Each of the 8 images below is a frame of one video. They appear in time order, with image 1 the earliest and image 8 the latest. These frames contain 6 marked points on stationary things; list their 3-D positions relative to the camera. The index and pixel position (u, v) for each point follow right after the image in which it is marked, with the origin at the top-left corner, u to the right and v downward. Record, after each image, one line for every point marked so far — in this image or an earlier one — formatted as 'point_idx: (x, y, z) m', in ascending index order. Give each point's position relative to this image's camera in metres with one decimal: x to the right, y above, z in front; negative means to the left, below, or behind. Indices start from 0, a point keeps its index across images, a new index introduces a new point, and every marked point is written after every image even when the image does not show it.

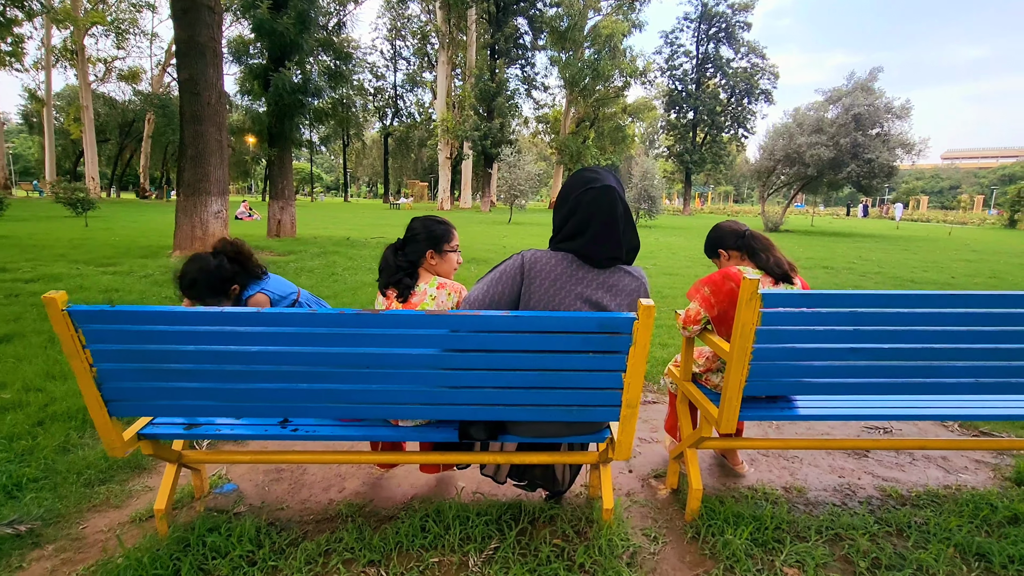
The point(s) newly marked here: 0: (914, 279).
0: (+7.9, +0.2, +10.2) m
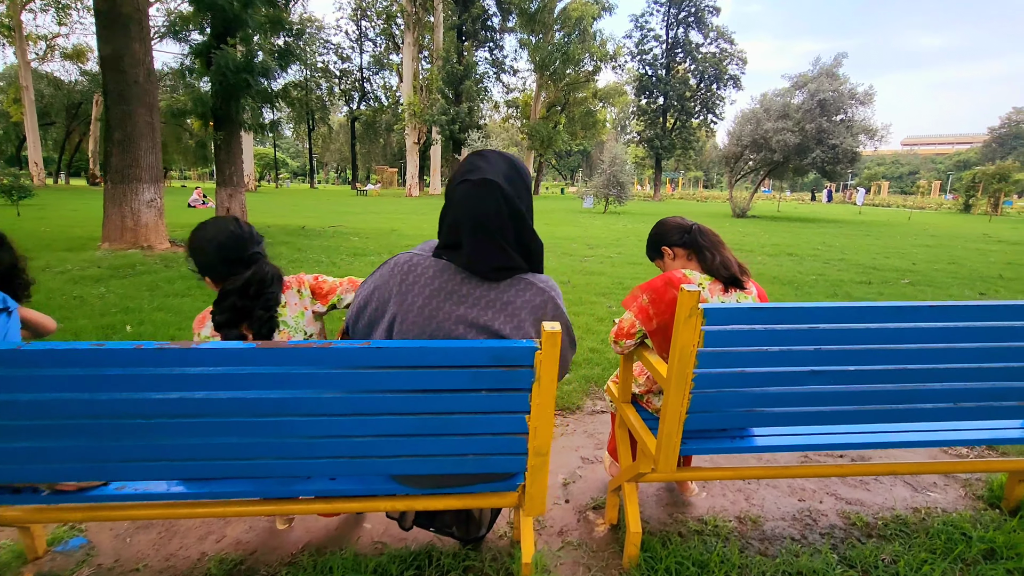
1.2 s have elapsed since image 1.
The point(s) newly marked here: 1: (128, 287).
0: (+7.1, +0.4, +10.2) m
1: (-4.7, 0.0, +6.3) m
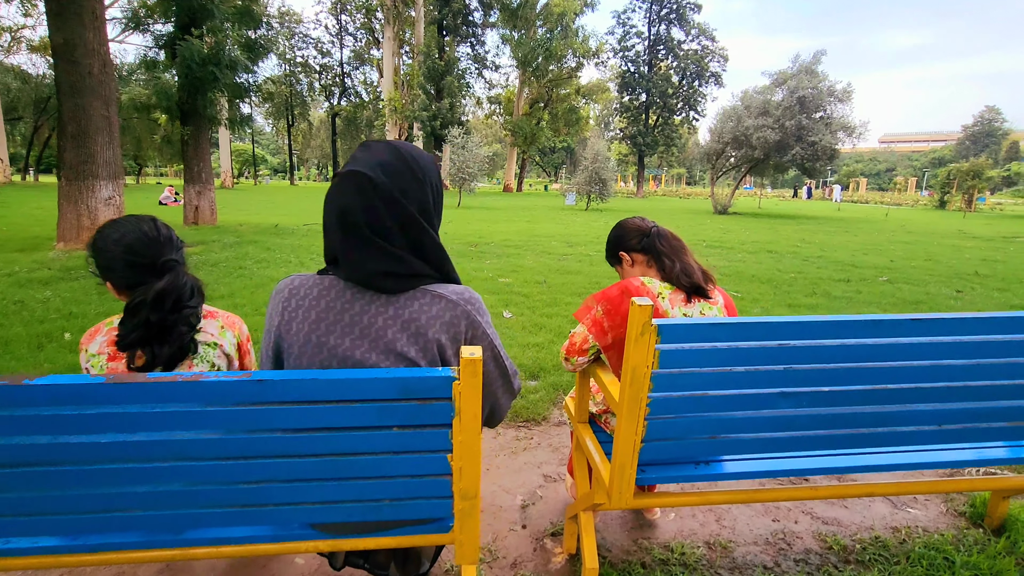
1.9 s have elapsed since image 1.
0: (+6.7, +0.5, +10.2) m
1: (-5.0, 0.0, +6.0) m
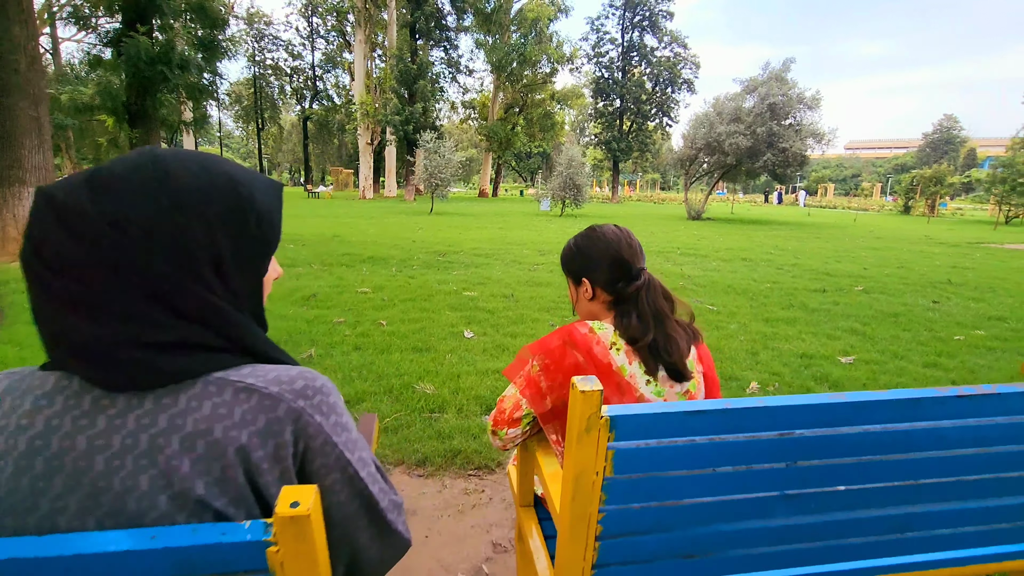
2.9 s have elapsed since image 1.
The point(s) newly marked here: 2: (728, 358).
0: (+6.1, +0.3, +10.0) m
1: (-5.4, -0.2, +5.3) m
2: (+1.9, -0.6, +4.6) m
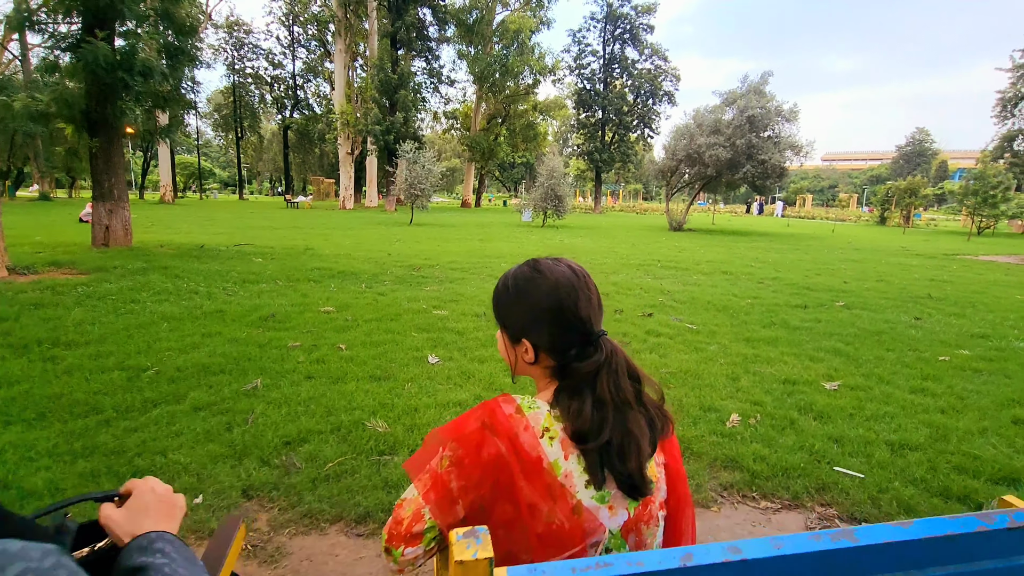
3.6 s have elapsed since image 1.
0: (+5.6, 0.0, +9.9) m
1: (-5.7, -0.4, +4.8) m
2: (+1.6, -0.8, +4.4) m
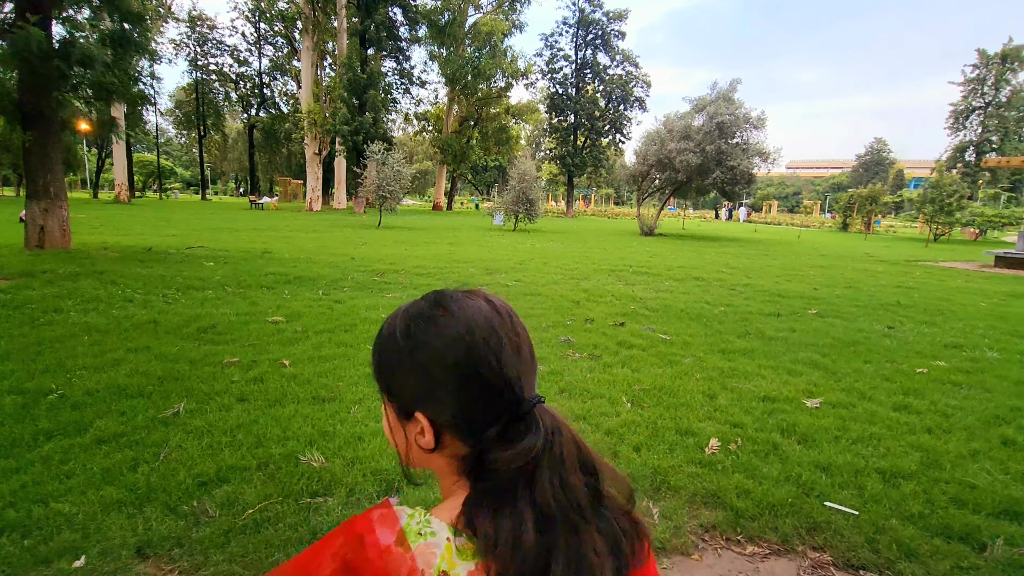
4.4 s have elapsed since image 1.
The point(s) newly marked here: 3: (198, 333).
0: (+5.0, -0.1, +9.8) m
1: (-6.0, -0.5, +4.1) m
2: (+1.3, -0.9, +4.0) m
3: (-3.4, -0.5, +5.6) m
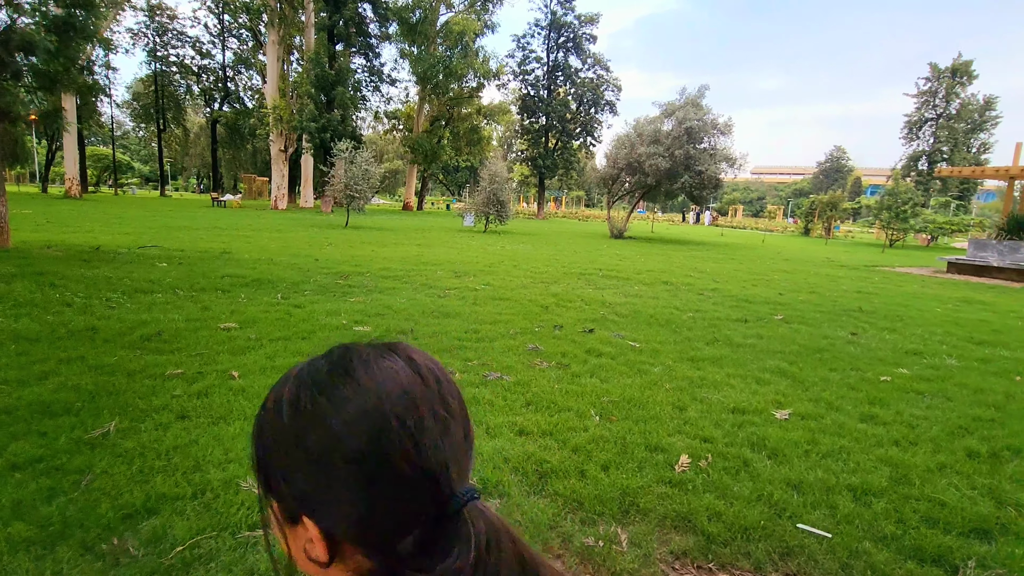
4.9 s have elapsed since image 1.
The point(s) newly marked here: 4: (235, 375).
0: (+4.4, -0.2, +9.8) m
1: (-6.3, -0.6, +3.6) m
2: (+1.0, -1.0, +3.9) m
3: (-3.7, -0.5, +5.2) m
4: (-2.3, -0.7, +4.4) m
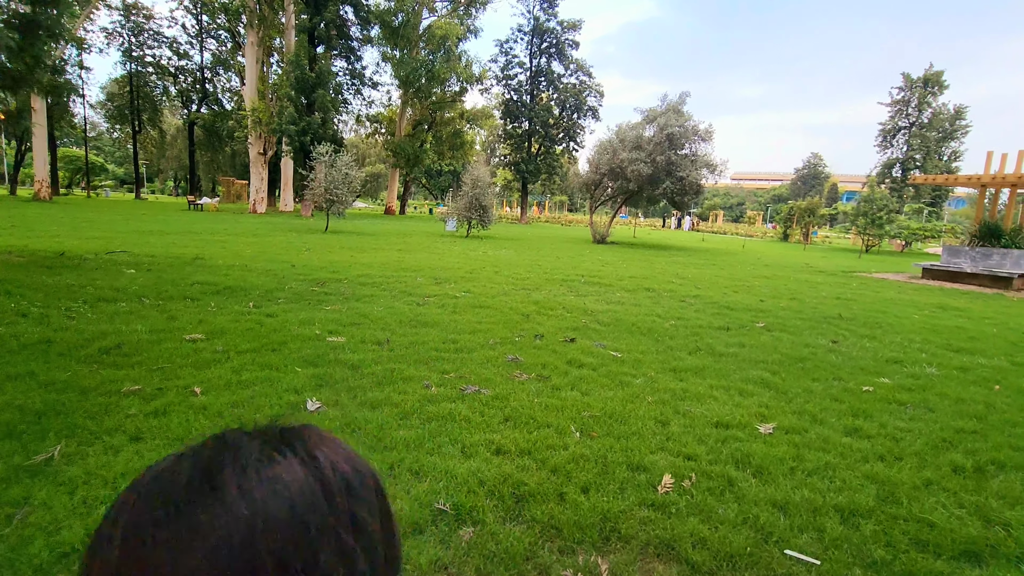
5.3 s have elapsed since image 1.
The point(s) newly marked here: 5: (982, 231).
0: (+4.1, -0.3, +9.8) m
1: (-6.4, -0.6, +3.3) m
2: (+0.9, -1.1, +3.8) m
3: (-3.9, -0.6, +4.9) m
4: (-2.5, -0.8, +4.2) m
5: (+15.1, +1.8, +16.8) m
